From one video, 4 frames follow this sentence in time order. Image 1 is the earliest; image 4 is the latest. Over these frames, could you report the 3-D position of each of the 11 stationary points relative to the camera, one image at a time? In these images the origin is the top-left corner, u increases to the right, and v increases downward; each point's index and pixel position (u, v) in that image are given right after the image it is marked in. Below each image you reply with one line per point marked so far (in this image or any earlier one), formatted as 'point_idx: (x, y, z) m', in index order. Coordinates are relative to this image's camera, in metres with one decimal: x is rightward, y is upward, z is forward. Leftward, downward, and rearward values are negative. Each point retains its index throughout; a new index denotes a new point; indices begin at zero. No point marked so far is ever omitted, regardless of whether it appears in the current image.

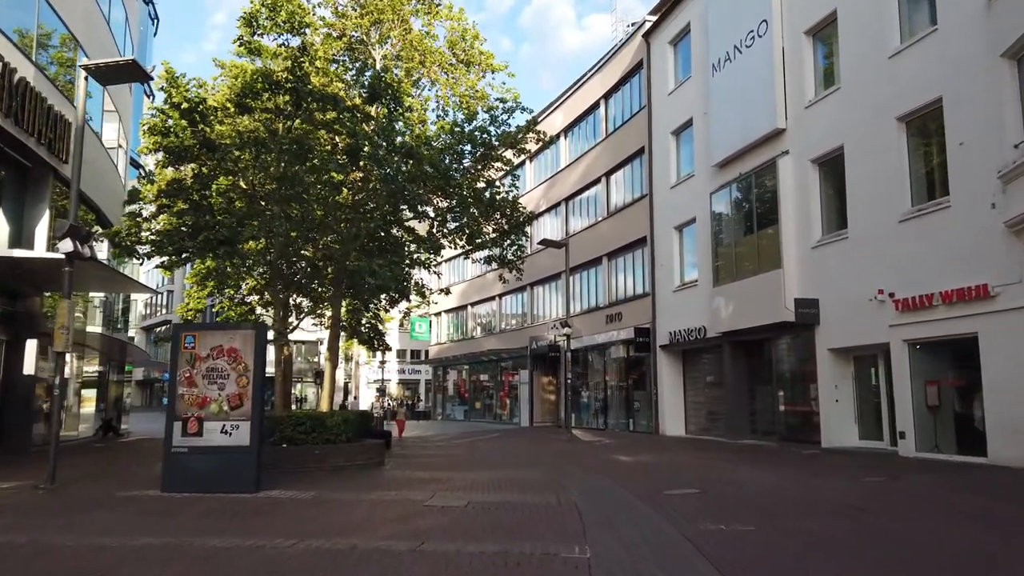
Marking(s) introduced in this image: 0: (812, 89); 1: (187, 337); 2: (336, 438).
0: (+7.8, +5.1, +19.5) m
1: (-5.1, -0.8, +11.7) m
2: (-3.7, -3.2, +16.1) m
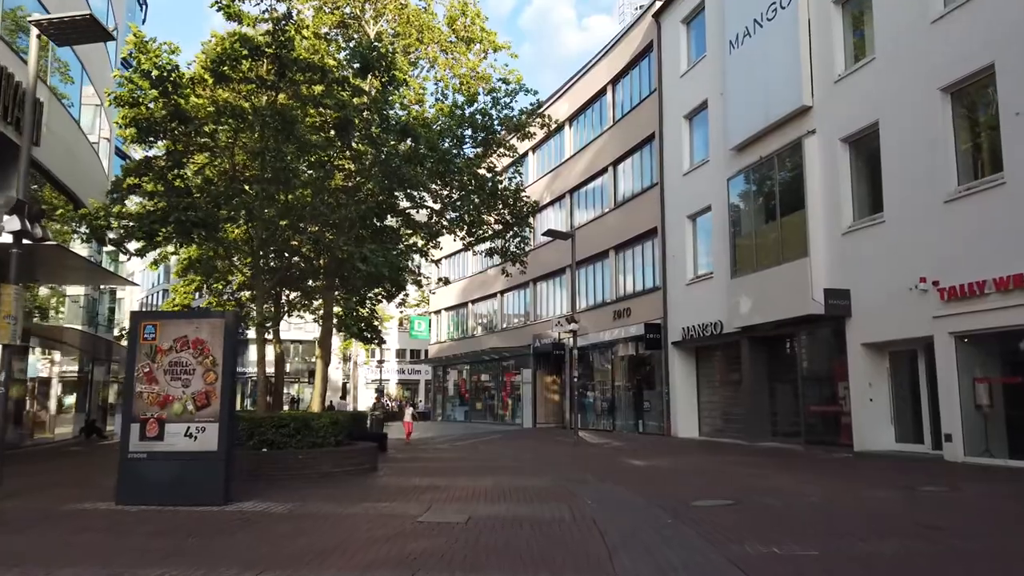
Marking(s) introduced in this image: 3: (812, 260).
0: (+7.9, +5.4, +18.0) m
1: (-5.0, -0.5, +10.2) m
2: (-3.6, -3.0, +14.6) m
3: (+7.2, +0.7, +18.2) m
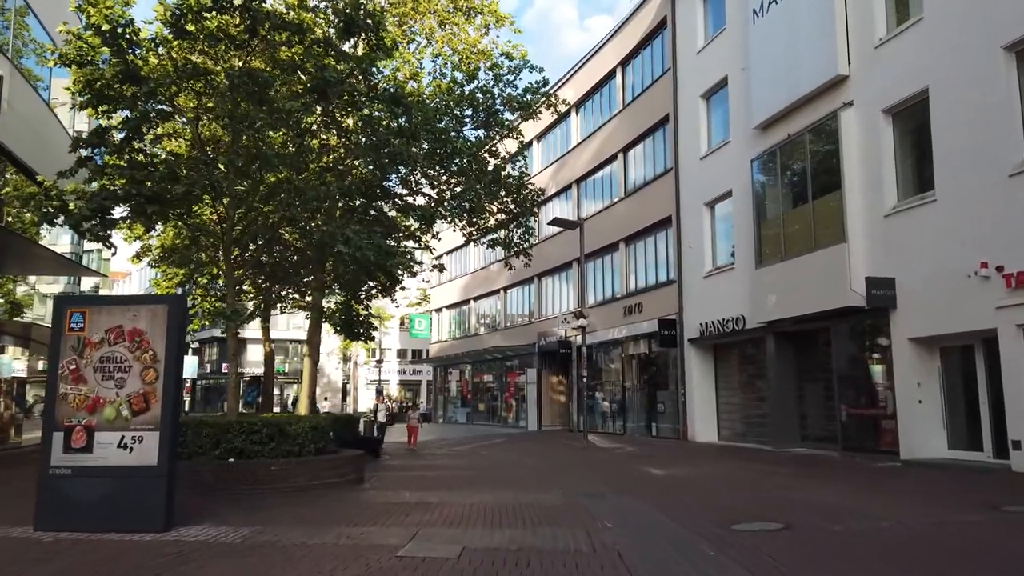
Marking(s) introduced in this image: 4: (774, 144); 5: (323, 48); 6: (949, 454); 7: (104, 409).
0: (+7.9, +5.6, +16.2) m
1: (-4.9, -0.3, +8.5) m
2: (-3.6, -2.8, +12.8) m
3: (+7.3, +0.9, +16.4) m
4: (+6.8, +3.7, +19.4) m
5: (-3.4, +4.4, +13.7) m
6: (+8.6, -3.3, +14.8) m
7: (-4.5, -1.3, +8.3) m
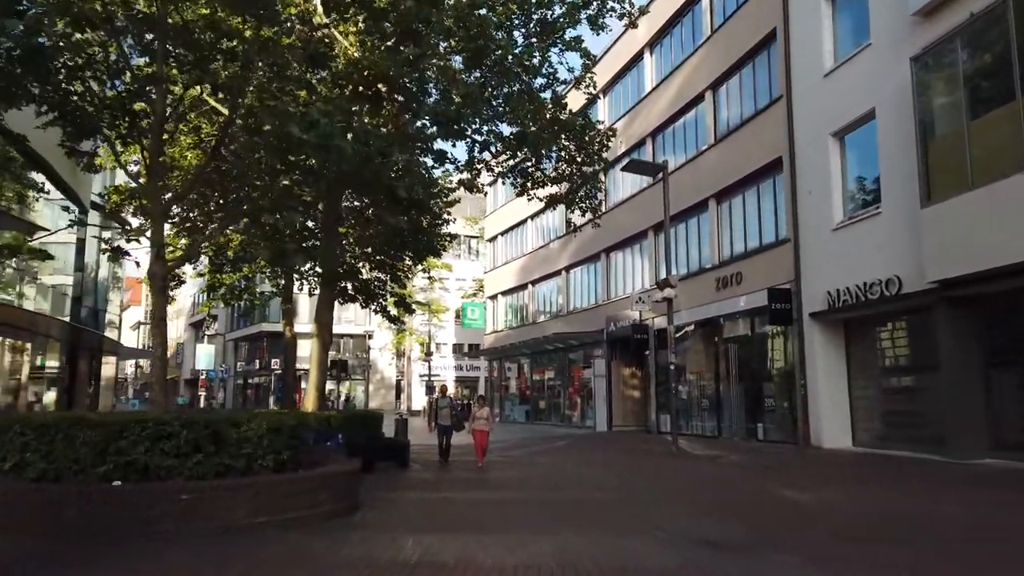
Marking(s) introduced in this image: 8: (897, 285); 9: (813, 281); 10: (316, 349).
0: (+8.8, +6.6, +10.4) m
1: (-4.5, +0.5, +3.8) m
2: (-2.8, -1.9, +8.0) m
3: (+8.3, +1.9, +10.7) m
4: (+8.0, +4.7, +13.8) m
5: (-2.6, +5.2, +8.9) m
6: (+9.5, -2.3, +9.1) m
7: (-4.1, -0.5, +3.6) m
8: (+7.8, +0.1, +15.2) m
9: (+7.3, +0.2, +18.2) m
10: (-4.4, -1.4, +16.9) m
